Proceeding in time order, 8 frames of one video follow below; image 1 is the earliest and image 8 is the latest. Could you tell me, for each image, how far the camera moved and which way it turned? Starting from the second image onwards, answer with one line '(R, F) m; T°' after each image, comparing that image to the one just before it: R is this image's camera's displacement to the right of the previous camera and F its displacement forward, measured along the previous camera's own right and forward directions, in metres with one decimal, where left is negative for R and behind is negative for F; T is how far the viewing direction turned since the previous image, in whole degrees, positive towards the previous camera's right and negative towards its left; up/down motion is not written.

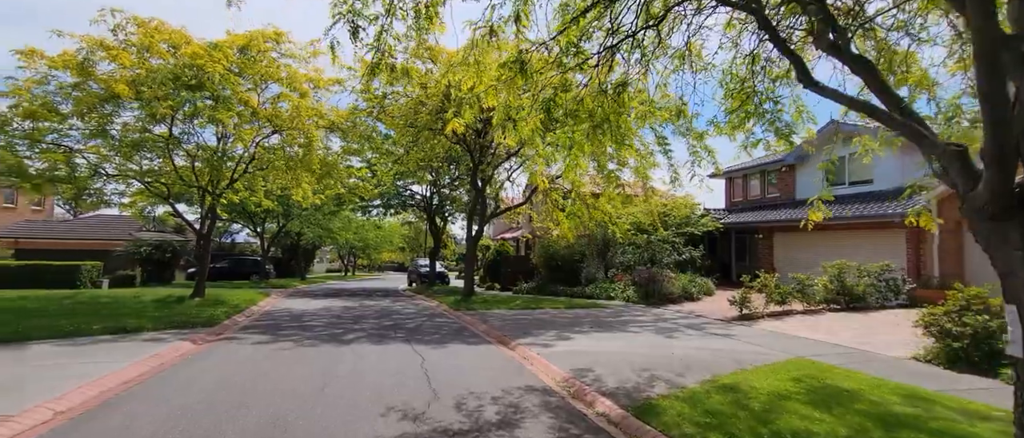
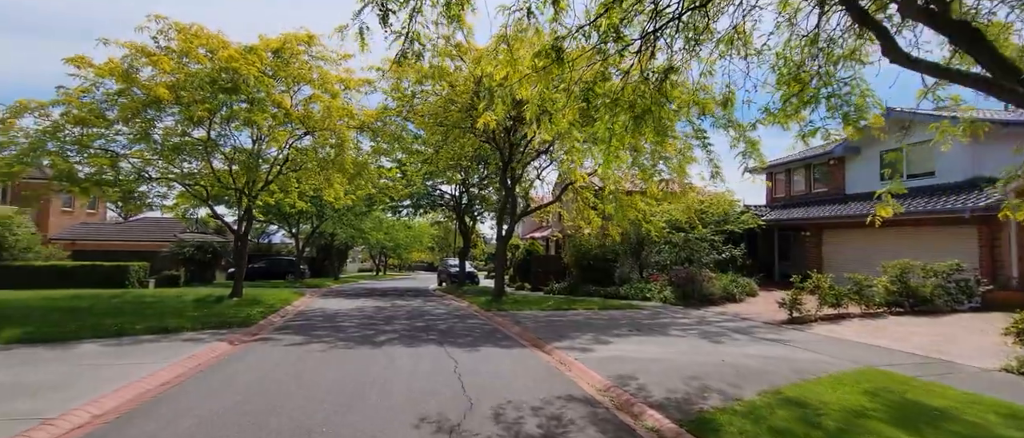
(-0.1, +0.3) m; -3°
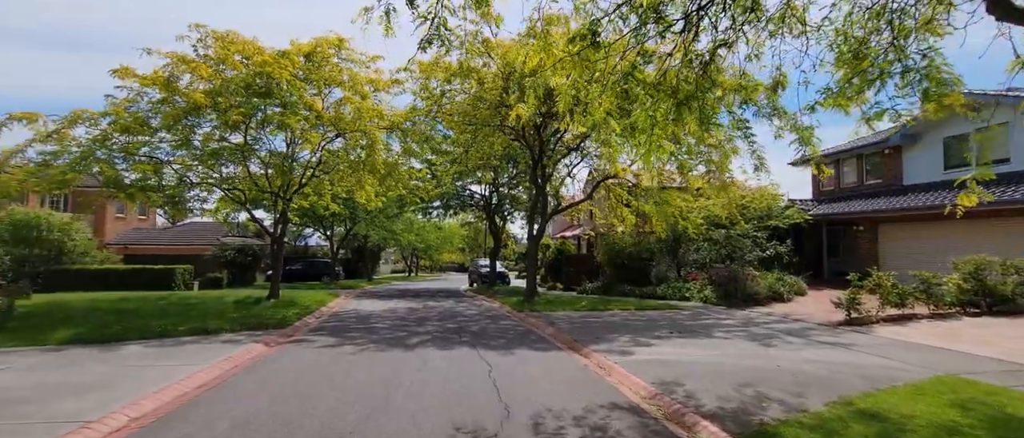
(-0.1, +0.3) m; -4°
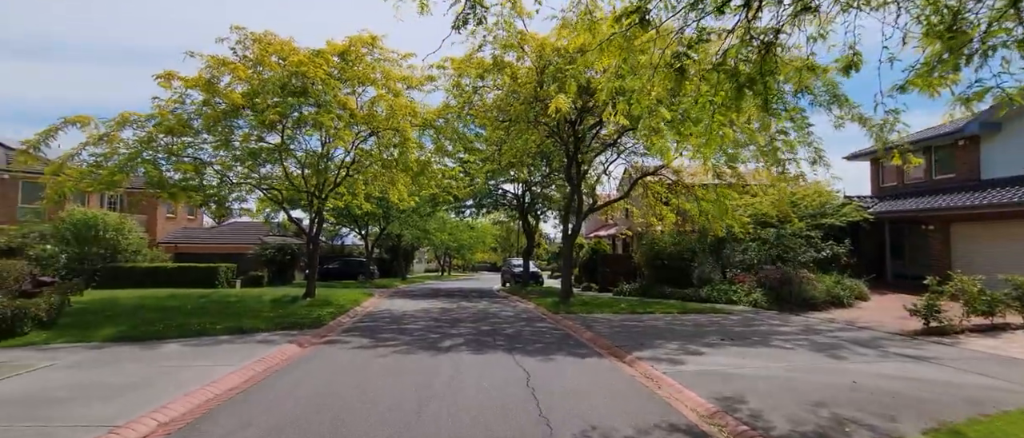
(-0.1, +0.5) m; -4°
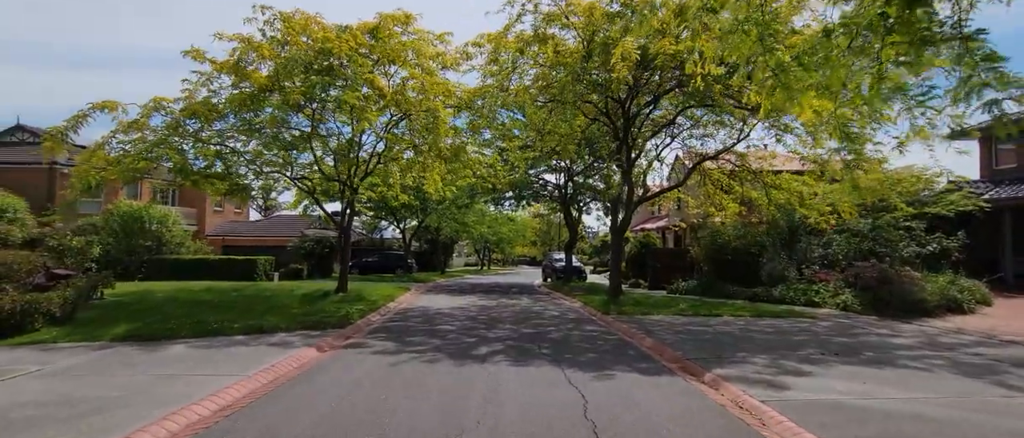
(-0.2, +1.6) m; -5°
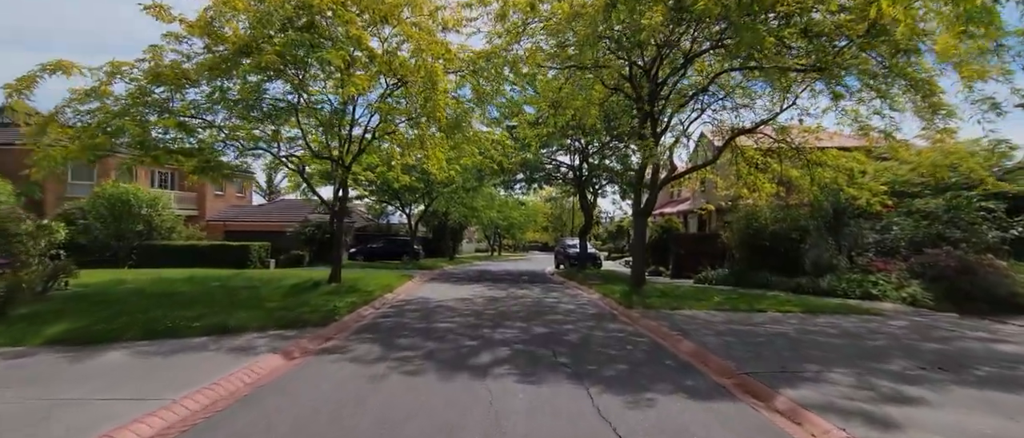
(0.0, +1.8) m; -1°
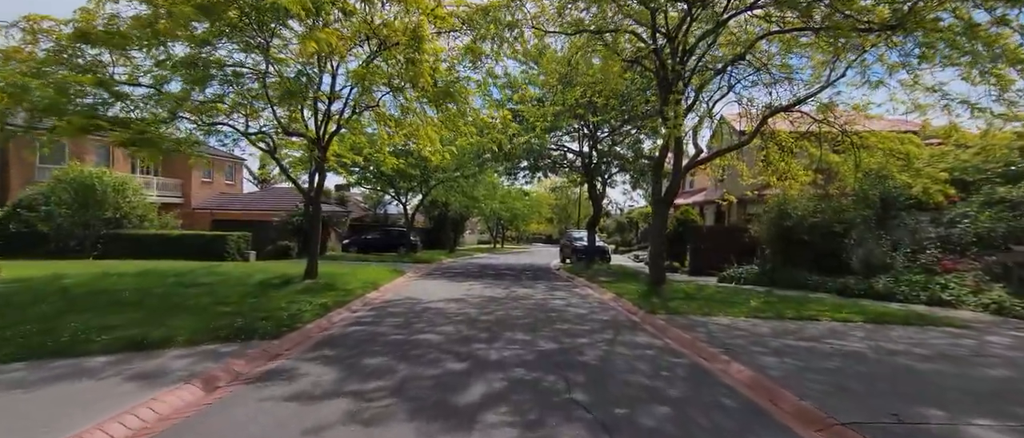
(0.0, +2.0) m; 0°
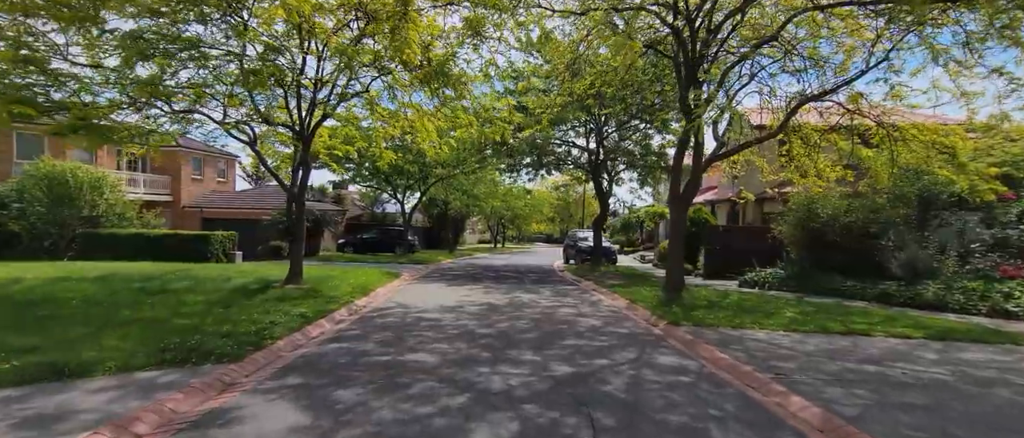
(-0.1, +1.3) m; 0°
